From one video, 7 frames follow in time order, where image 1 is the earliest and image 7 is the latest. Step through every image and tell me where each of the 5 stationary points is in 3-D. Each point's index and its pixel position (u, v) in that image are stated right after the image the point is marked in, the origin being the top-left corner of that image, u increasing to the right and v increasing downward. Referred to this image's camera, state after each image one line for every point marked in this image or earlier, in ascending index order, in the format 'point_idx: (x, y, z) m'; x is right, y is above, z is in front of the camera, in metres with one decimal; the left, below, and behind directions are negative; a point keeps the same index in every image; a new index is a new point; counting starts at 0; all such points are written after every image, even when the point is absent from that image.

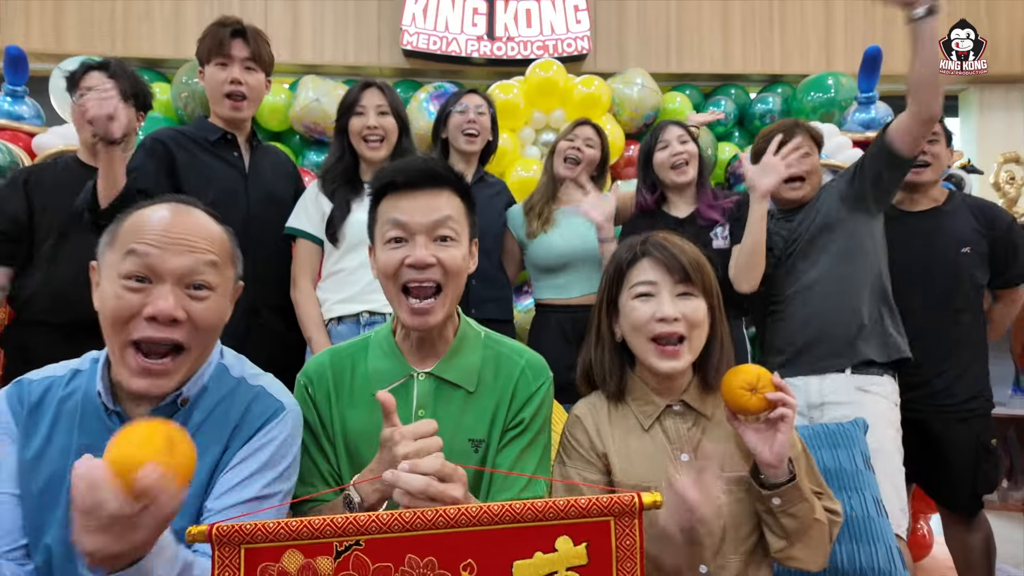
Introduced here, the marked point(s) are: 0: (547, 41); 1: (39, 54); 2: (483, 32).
0: (+0.2, +1.1, +3.1) m
1: (-2.0, +1.0, +3.1) m
2: (-0.1, +1.1, +3.1) m
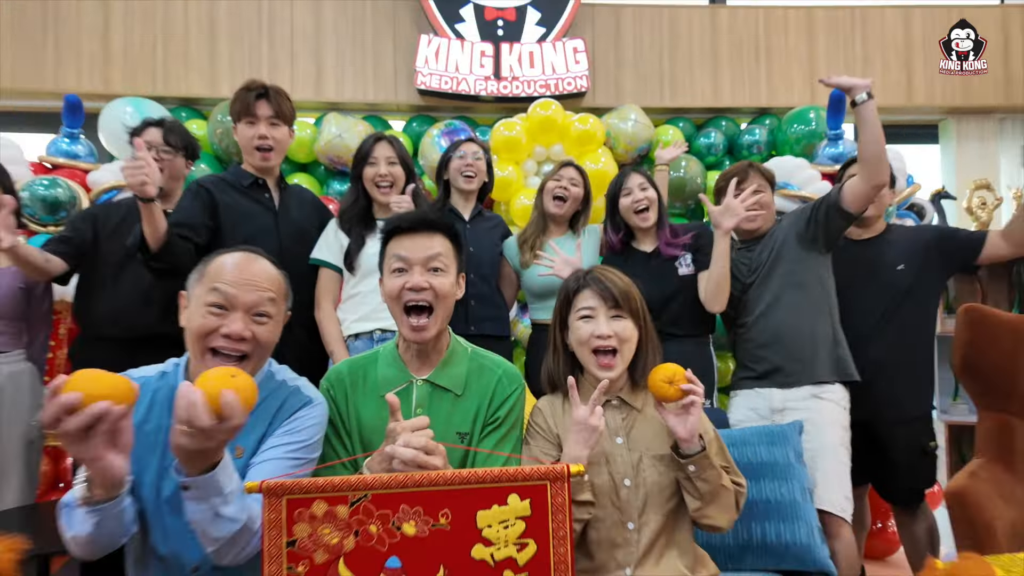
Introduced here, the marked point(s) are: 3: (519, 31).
0: (+0.2, +1.0, +3.4) m
1: (-2.0, +0.9, +3.4) m
2: (-0.1, +1.0, +3.4) m
3: (0.0, +1.2, +3.4) m
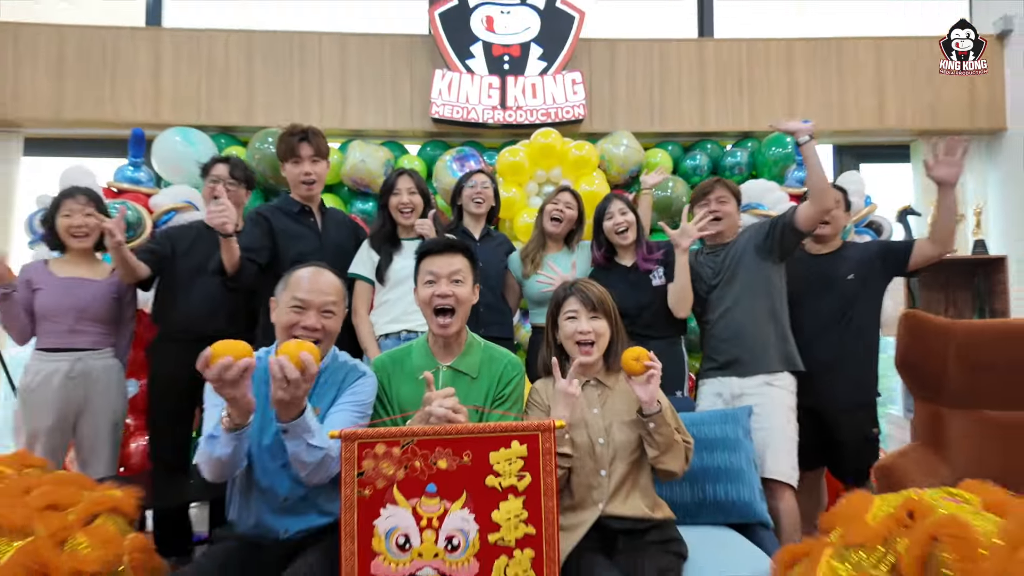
0: (+0.2, +0.9, +3.8) m
1: (-2.0, +0.9, +3.9) m
2: (-0.1, +1.0, +3.7) m
3: (+0.1, +1.1, +3.8) m
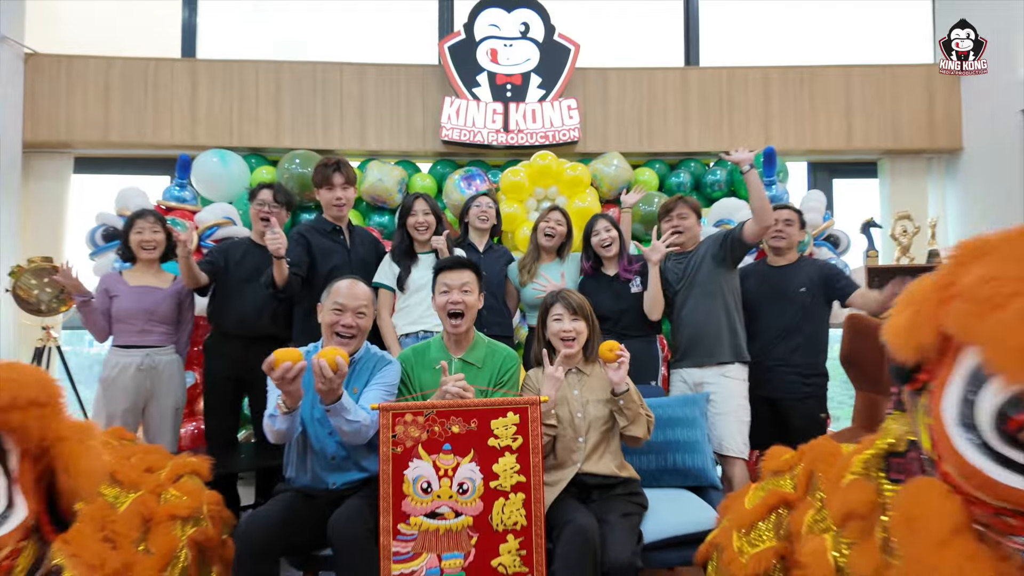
0: (+0.2, +0.9, +4.2) m
1: (-1.9, +0.8, +4.3) m
2: (-0.1, +0.9, +4.2) m
3: (+0.1, +1.1, +4.2) m
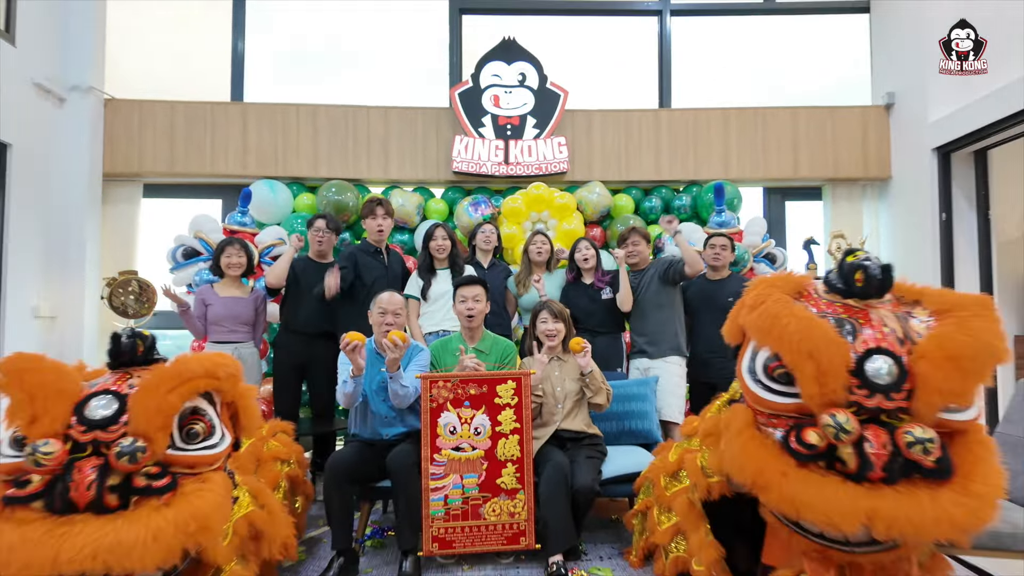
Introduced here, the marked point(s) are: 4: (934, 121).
0: (+0.2, +0.9, +5.0) m
1: (-1.9, +0.8, +5.1) m
2: (-0.1, +0.9, +5.0) m
3: (+0.1, +1.1, +5.0) m
4: (+2.8, +1.1, +4.8) m
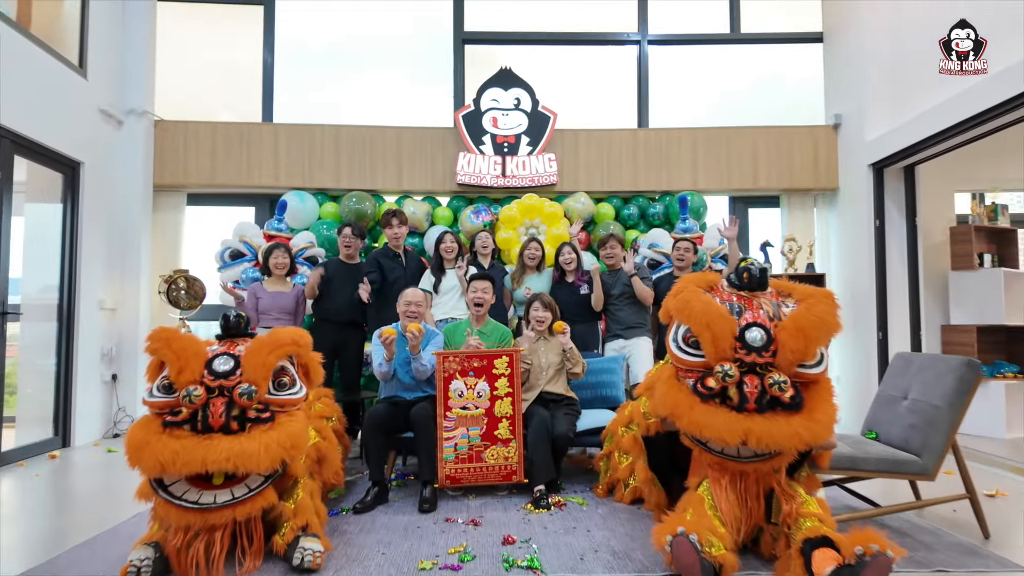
0: (+0.2, +0.9, +5.8) m
1: (-2.0, +0.8, +5.9) m
2: (-0.1, +0.9, +5.7) m
3: (0.0, +1.1, +5.8) m
4: (+2.7, +1.1, +5.5) m
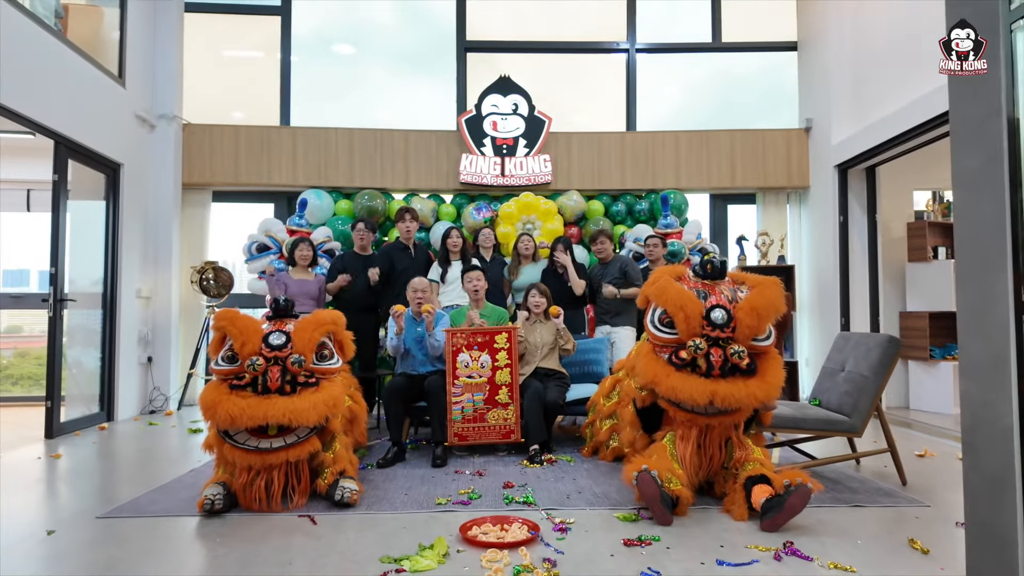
0: (+0.2, +1.0, +6.3) m
1: (-2.0, +0.9, +6.4) m
2: (-0.1, +1.0, +6.3) m
3: (0.0, +1.2, +6.3) m
4: (+2.7, +1.2, +6.1) m
